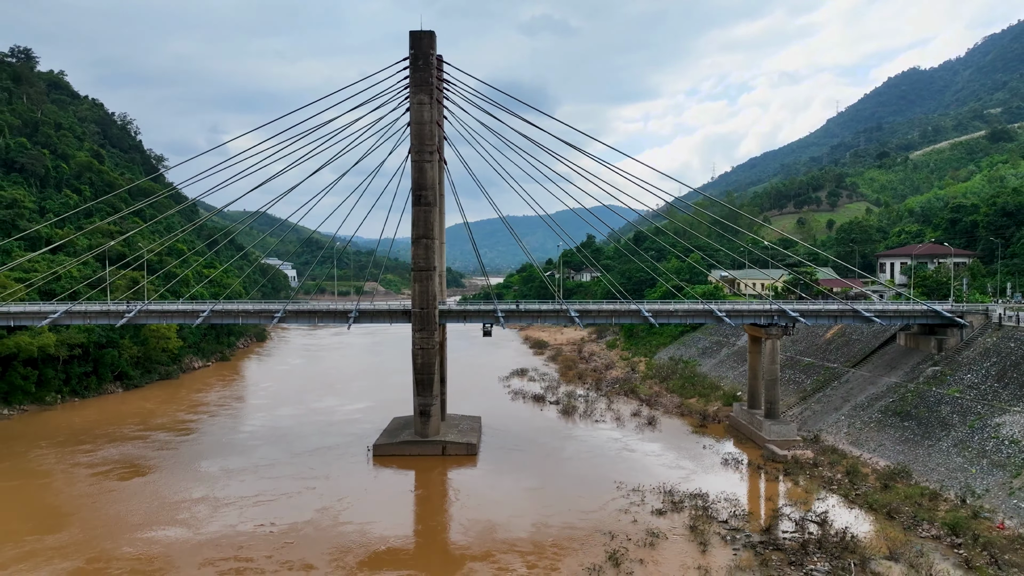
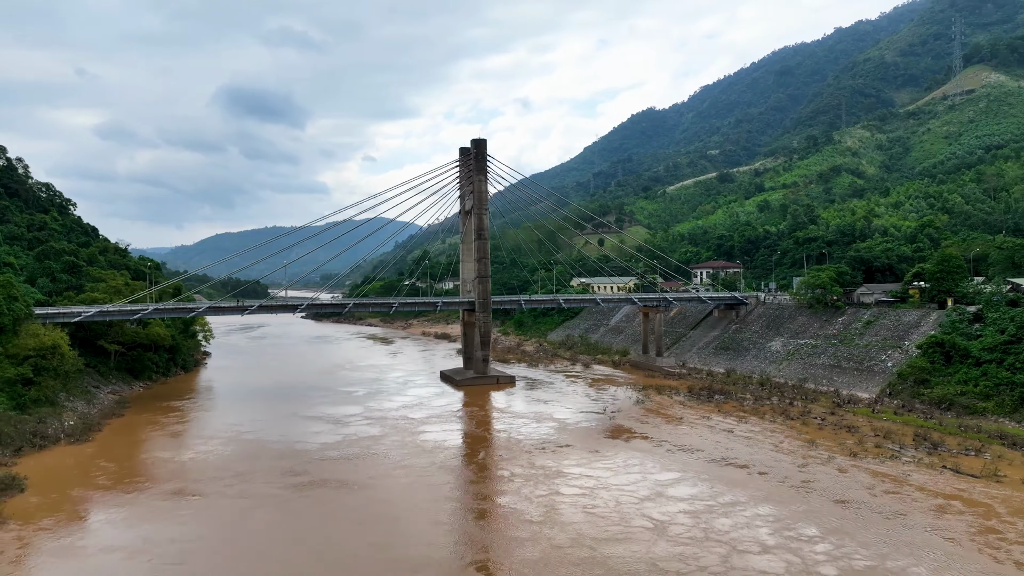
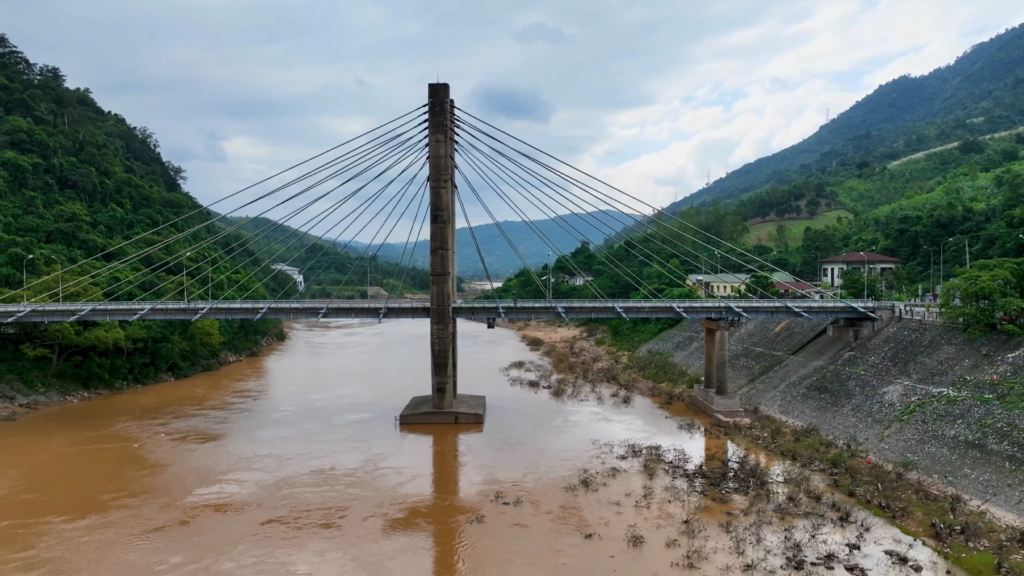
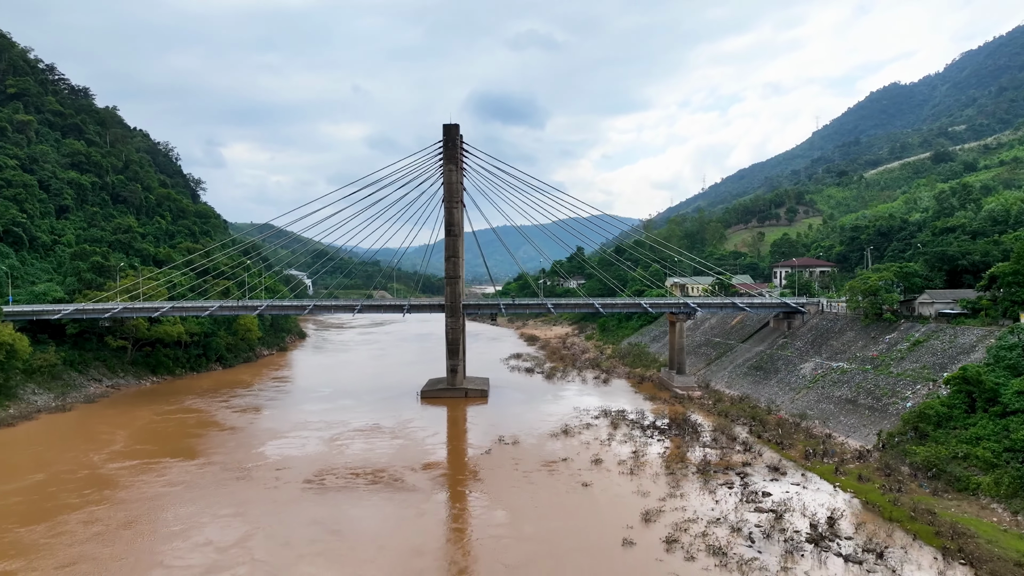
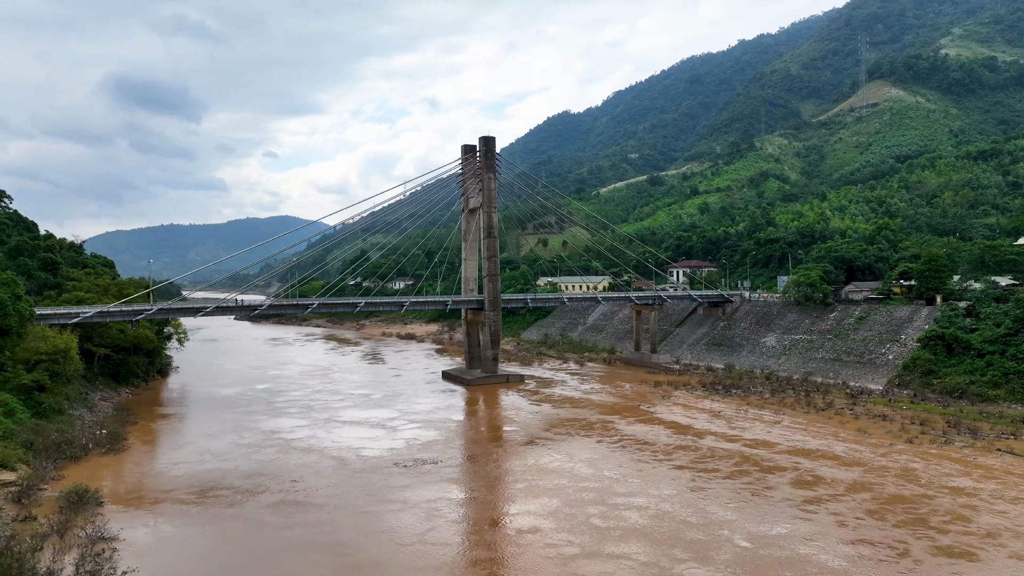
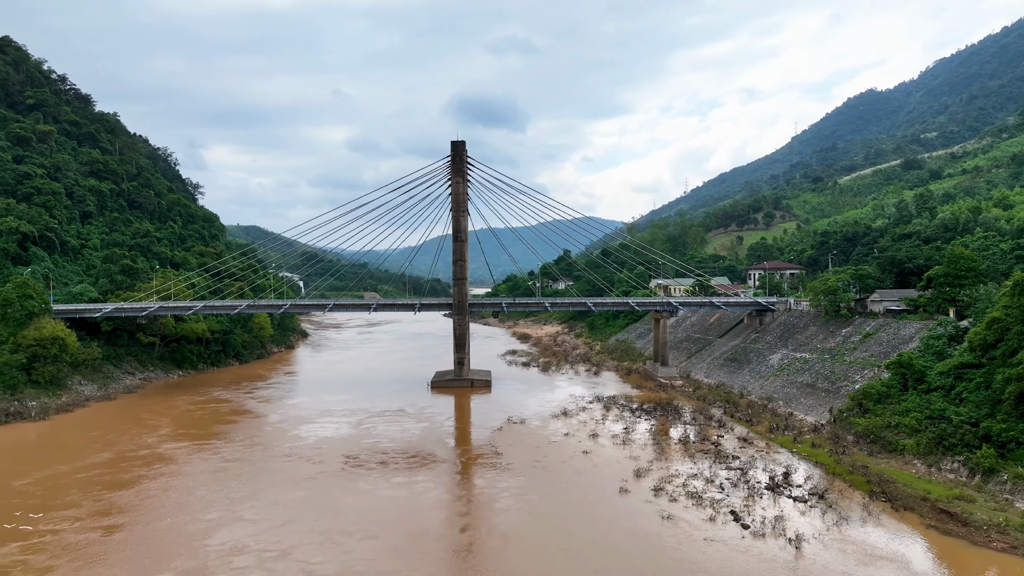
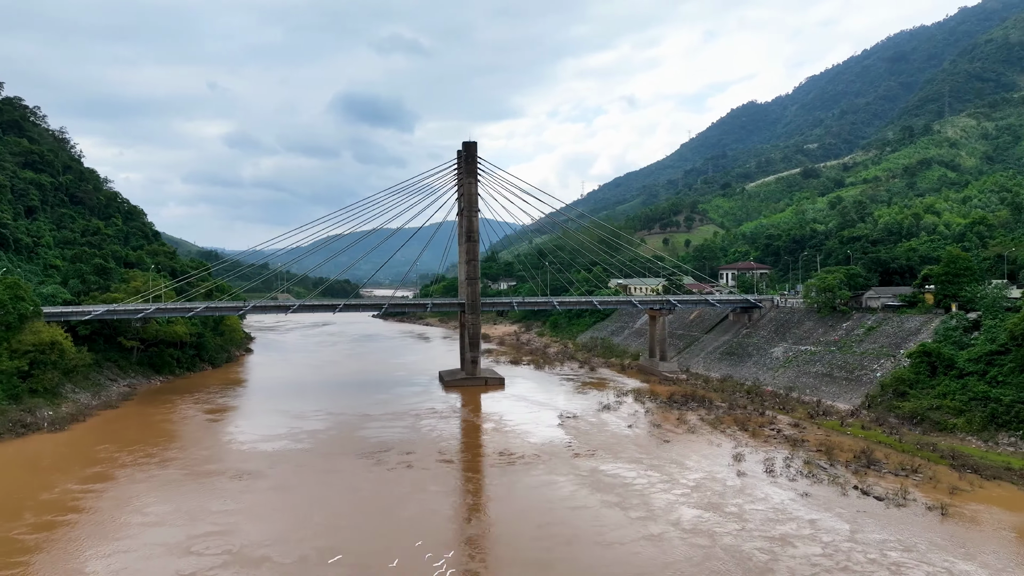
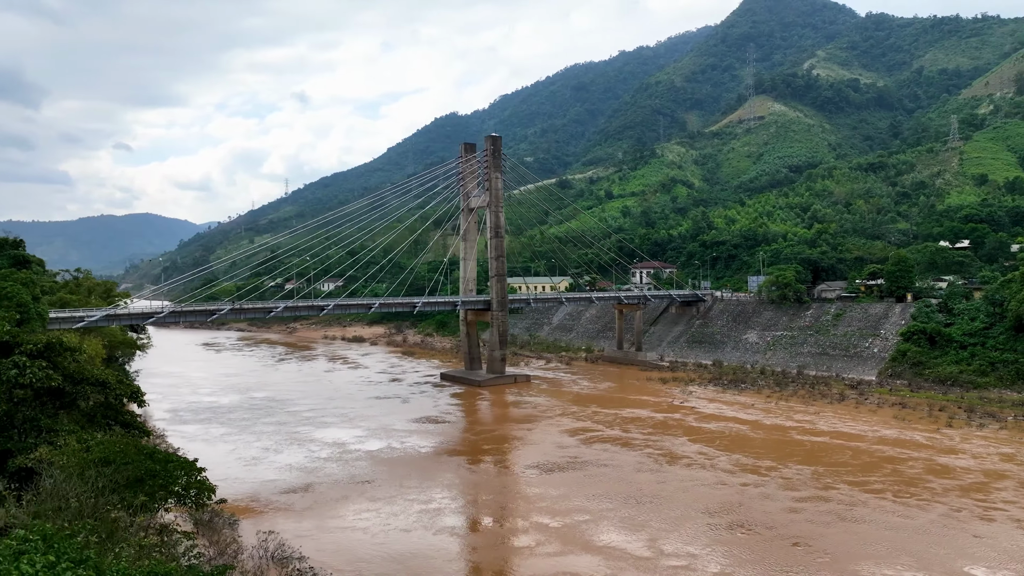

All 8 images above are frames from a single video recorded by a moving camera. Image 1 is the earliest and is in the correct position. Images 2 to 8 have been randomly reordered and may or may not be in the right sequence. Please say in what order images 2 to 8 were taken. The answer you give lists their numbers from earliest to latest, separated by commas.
3, 4, 6, 7, 2, 5, 8
